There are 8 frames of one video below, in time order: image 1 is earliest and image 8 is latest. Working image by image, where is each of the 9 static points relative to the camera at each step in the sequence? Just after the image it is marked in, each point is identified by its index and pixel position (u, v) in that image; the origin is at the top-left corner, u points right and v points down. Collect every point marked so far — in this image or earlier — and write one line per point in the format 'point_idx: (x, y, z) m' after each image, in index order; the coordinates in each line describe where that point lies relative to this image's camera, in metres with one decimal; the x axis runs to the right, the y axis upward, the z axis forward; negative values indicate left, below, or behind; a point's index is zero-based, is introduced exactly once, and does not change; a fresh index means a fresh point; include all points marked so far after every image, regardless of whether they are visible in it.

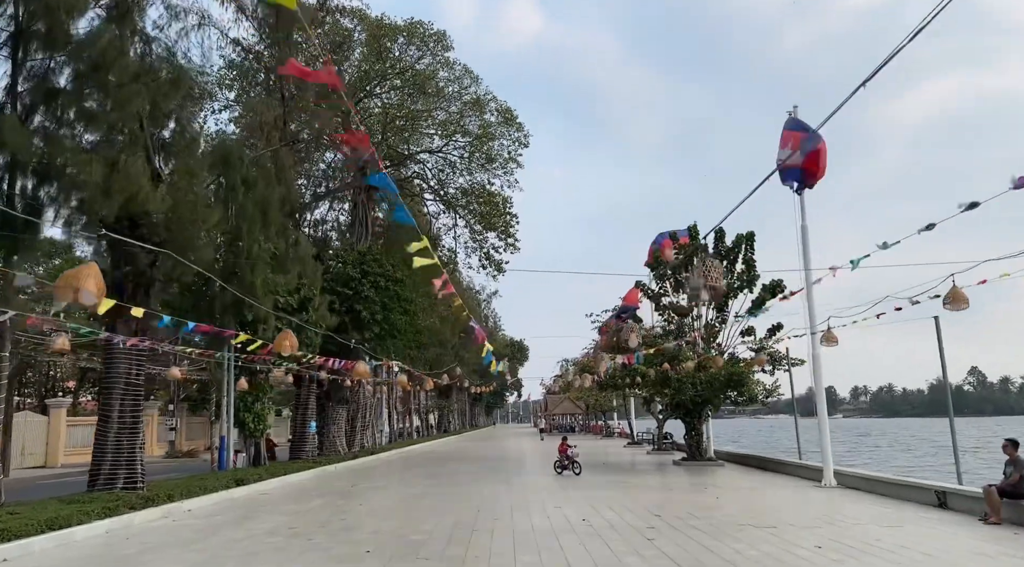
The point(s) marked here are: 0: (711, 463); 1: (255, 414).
0: (+4.8, -4.3, +16.9) m
1: (-6.0, -3.1, +16.4) m
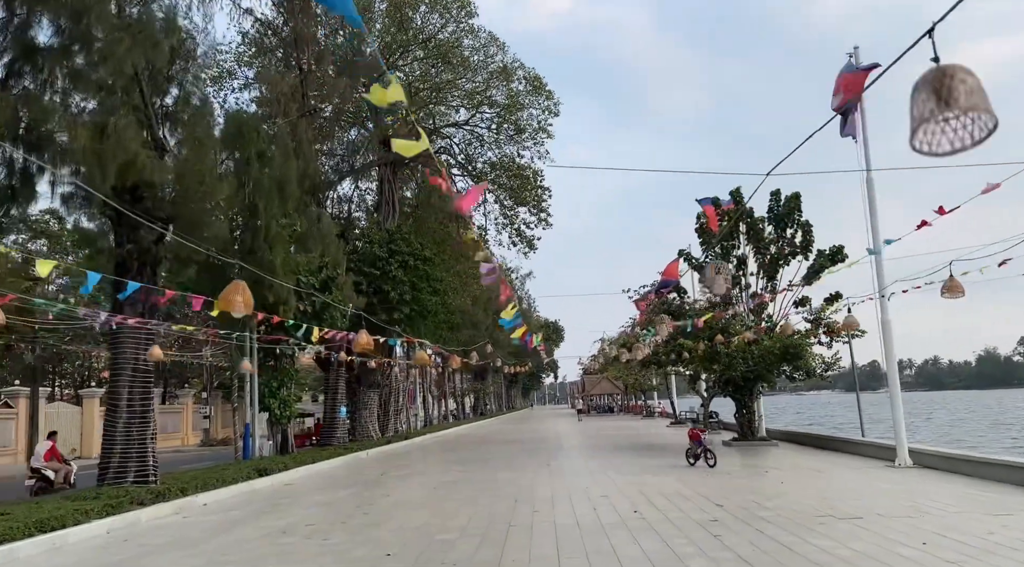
0: (+5.7, -3.6, +15.7) m
1: (-5.2, -2.6, +15.7) m
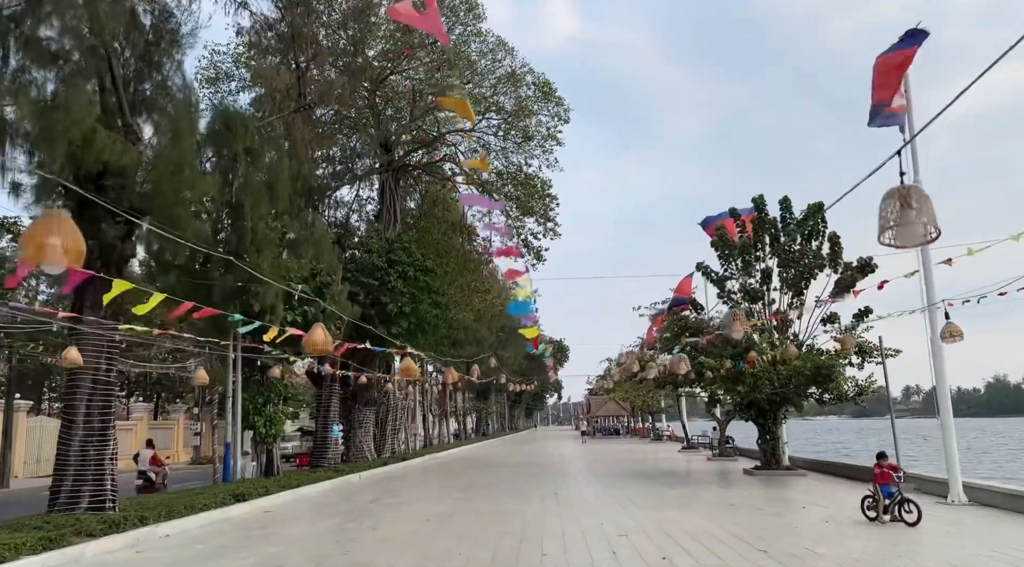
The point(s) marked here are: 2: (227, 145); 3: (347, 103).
0: (+5.7, -3.9, +14.5) m
1: (-5.1, -2.8, +14.6) m
2: (-5.2, +2.5, +12.7) m
3: (-4.6, +5.0, +19.4) m
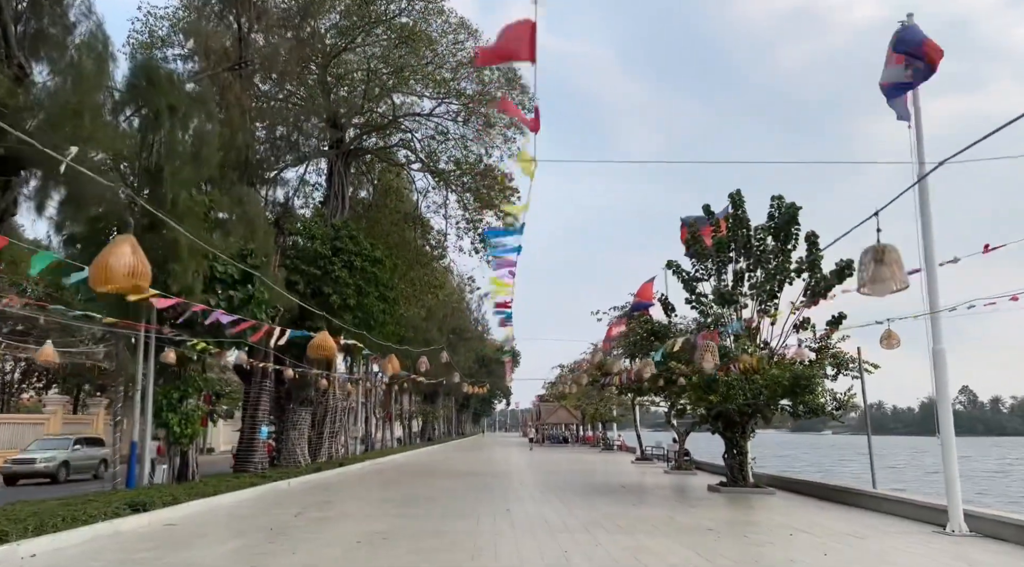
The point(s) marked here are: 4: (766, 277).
0: (+4.7, -4.0, +13.5) m
1: (-6.0, -2.4, +12.9) m
2: (-5.8, +2.9, +11.0) m
3: (-5.5, +5.3, +17.8) m
4: (+4.8, +0.1, +13.3) m
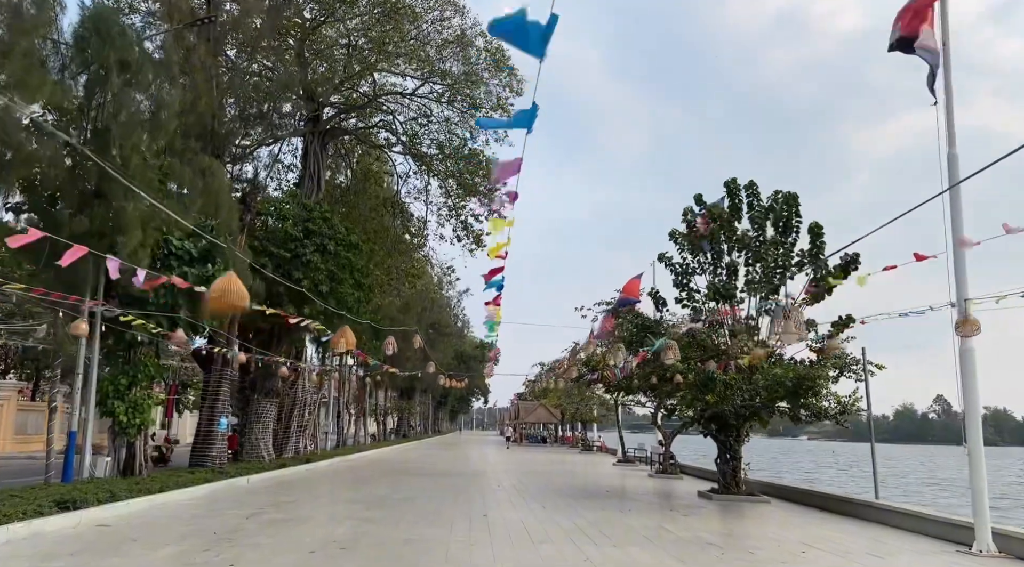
0: (+4.3, -3.9, +12.7) m
1: (-6.4, -2.0, +11.8) m
2: (-5.9, +3.3, +9.9) m
3: (-5.8, +5.7, +16.7) m
4: (+4.5, +0.2, +12.5) m
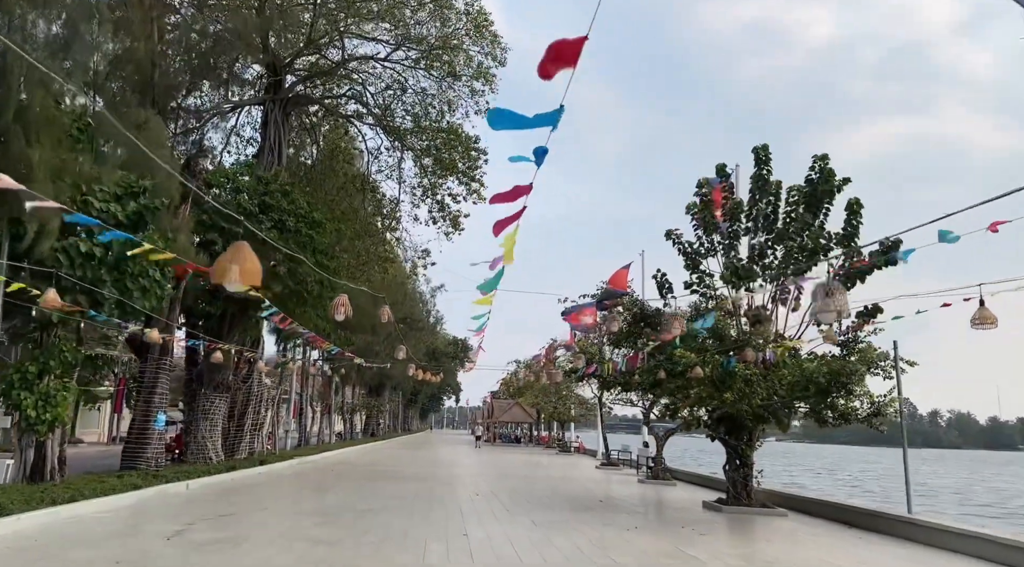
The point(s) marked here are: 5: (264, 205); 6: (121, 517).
0: (+4.0, -3.6, +11.2) m
1: (-6.6, -1.6, +9.9) m
2: (-6.0, +3.7, +8.0) m
3: (-6.1, +6.1, +14.8) m
4: (+4.3, +0.5, +11.0) m
5: (-5.3, +1.7, +15.1) m
6: (-4.9, -2.9, +8.9) m
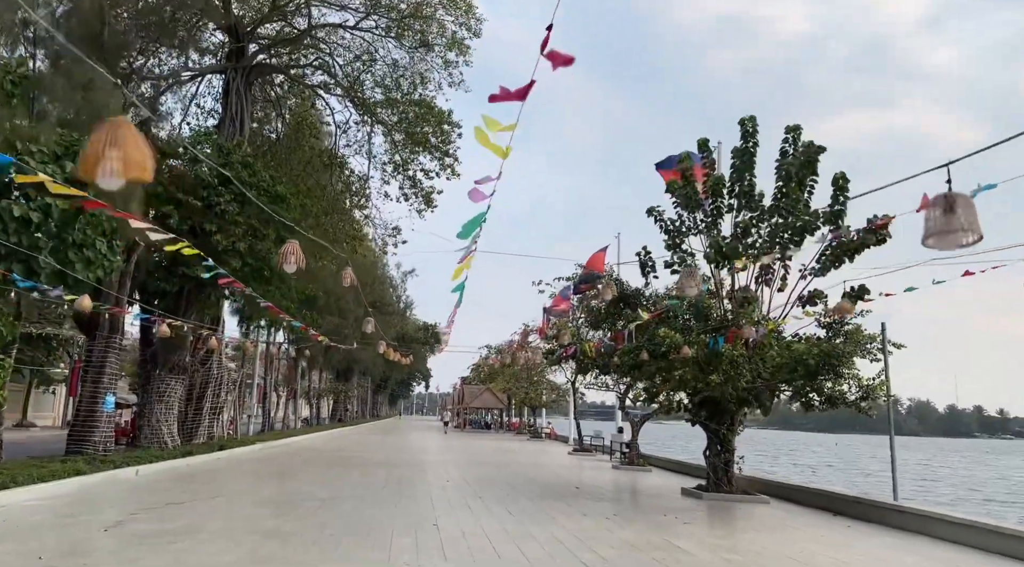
0: (+3.6, -3.3, +10.8) m
1: (-6.9, -1.2, +9.0) m
2: (-6.2, +4.1, +7.1) m
3: (-6.5, +6.6, +13.8) m
4: (+3.9, +0.8, +10.6) m
5: (-5.8, +2.2, +14.3) m
6: (-5.2, -2.6, +8.1) m
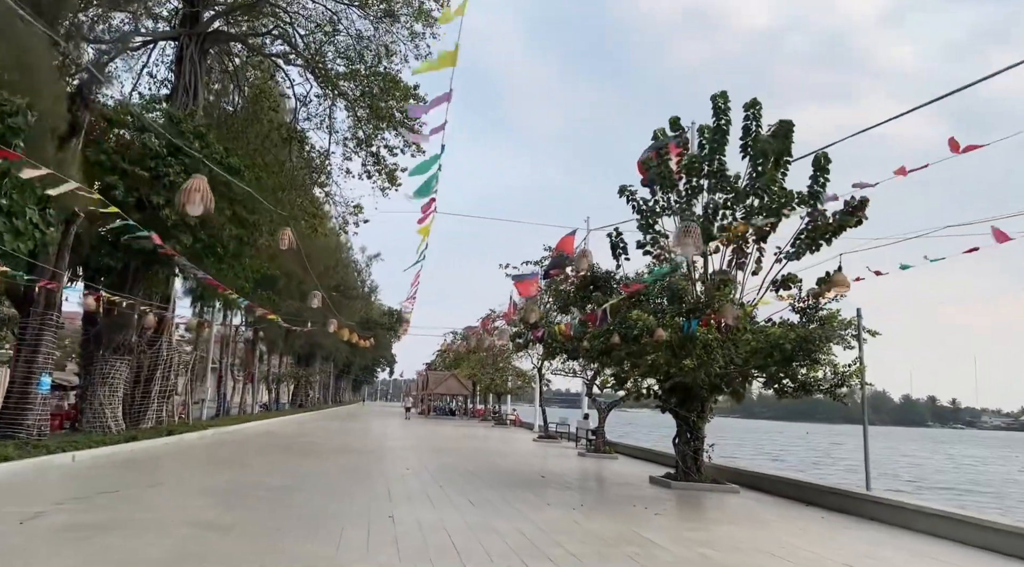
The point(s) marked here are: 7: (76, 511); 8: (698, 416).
0: (+3.0, -3.0, +10.5) m
1: (-7.4, -0.8, +8.2) m
2: (-6.4, +4.4, +6.2) m
3: (-7.1, +7.1, +12.9) m
4: (+3.5, +1.0, +10.2) m
5: (-6.5, +2.7, +13.5) m
6: (-5.7, -2.2, +7.4) m
7: (-4.2, -2.2, +6.8) m
8: (+2.8, -2.0, +10.6) m
